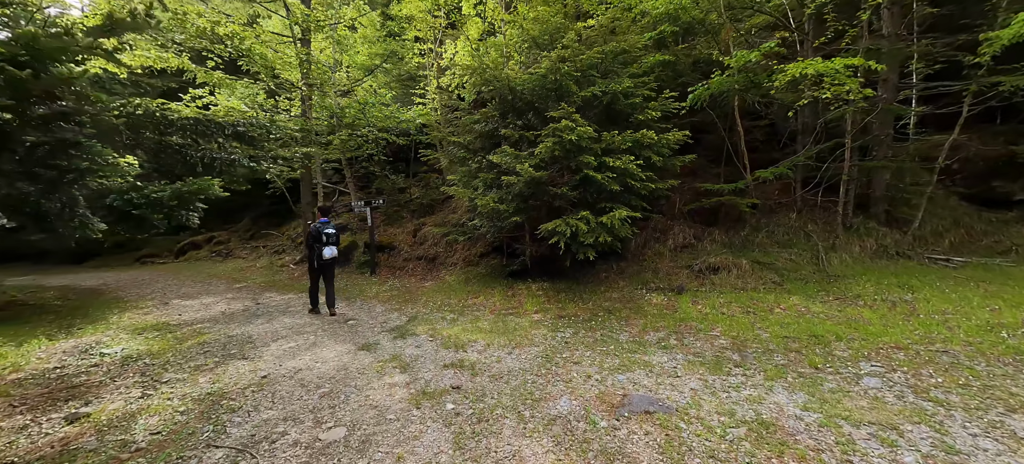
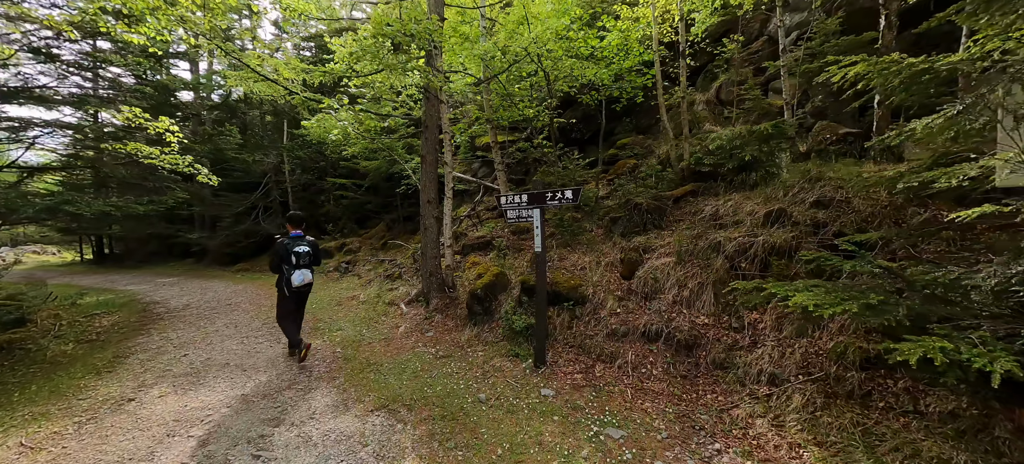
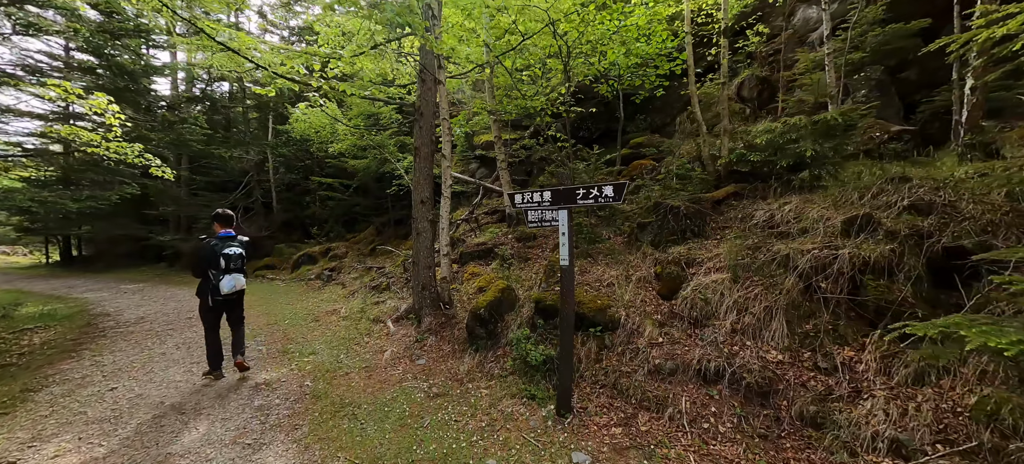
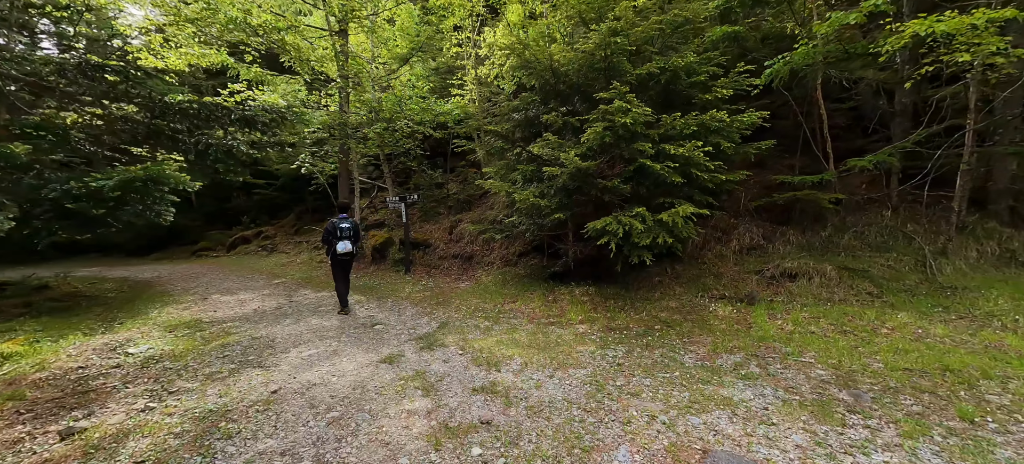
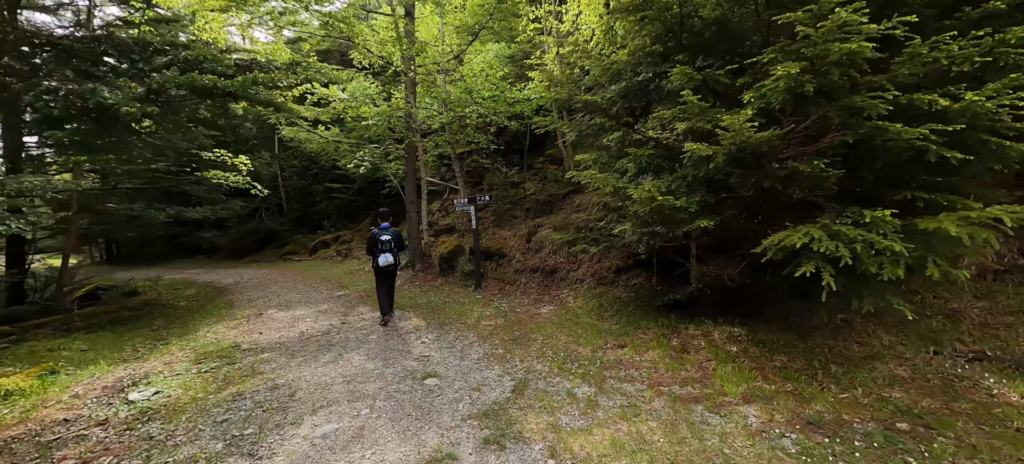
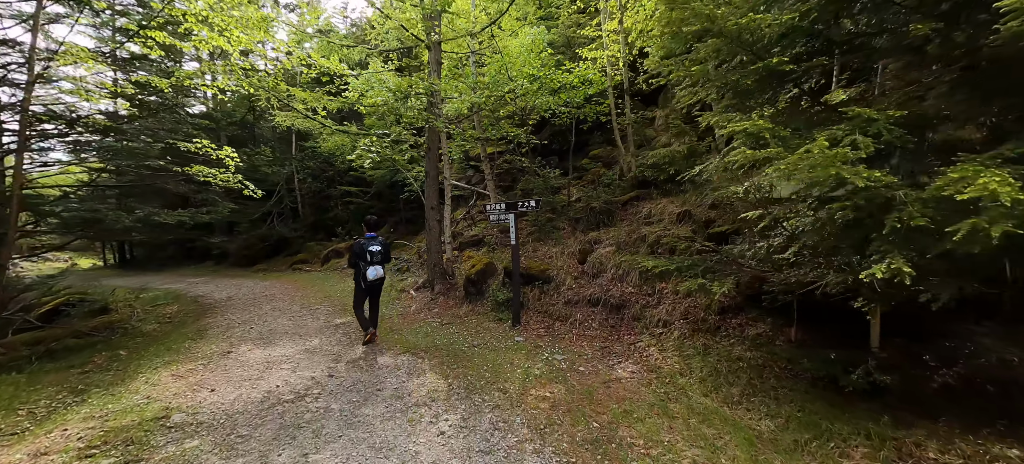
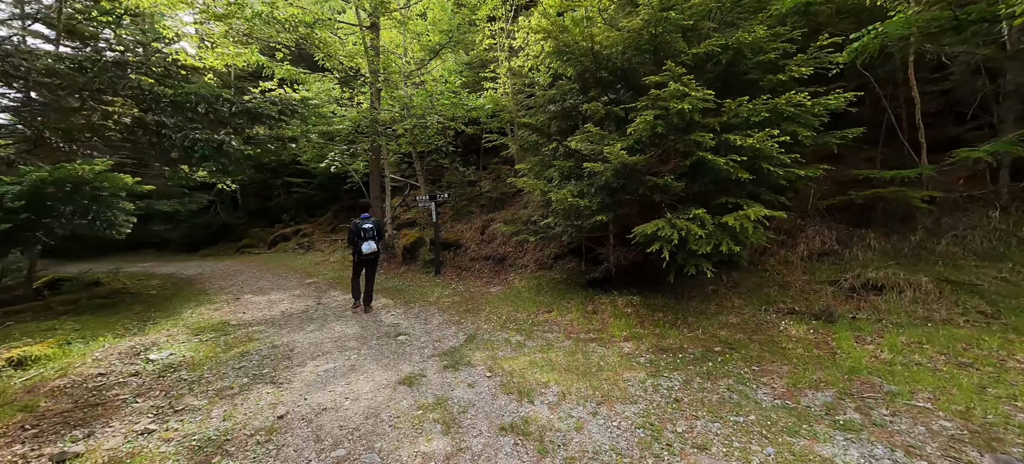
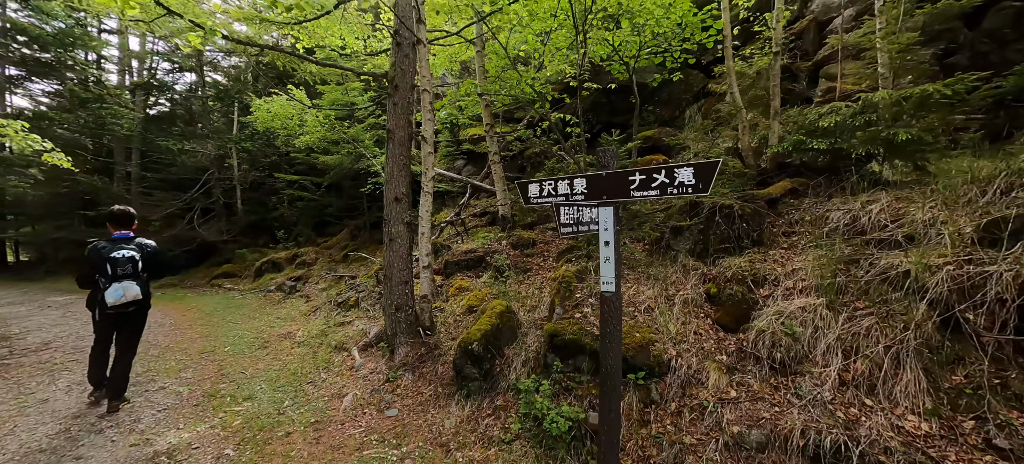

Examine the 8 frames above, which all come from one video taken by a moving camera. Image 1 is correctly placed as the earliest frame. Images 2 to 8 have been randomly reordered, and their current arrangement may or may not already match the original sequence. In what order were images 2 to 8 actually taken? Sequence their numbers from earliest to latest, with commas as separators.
4, 7, 5, 6, 2, 3, 8
